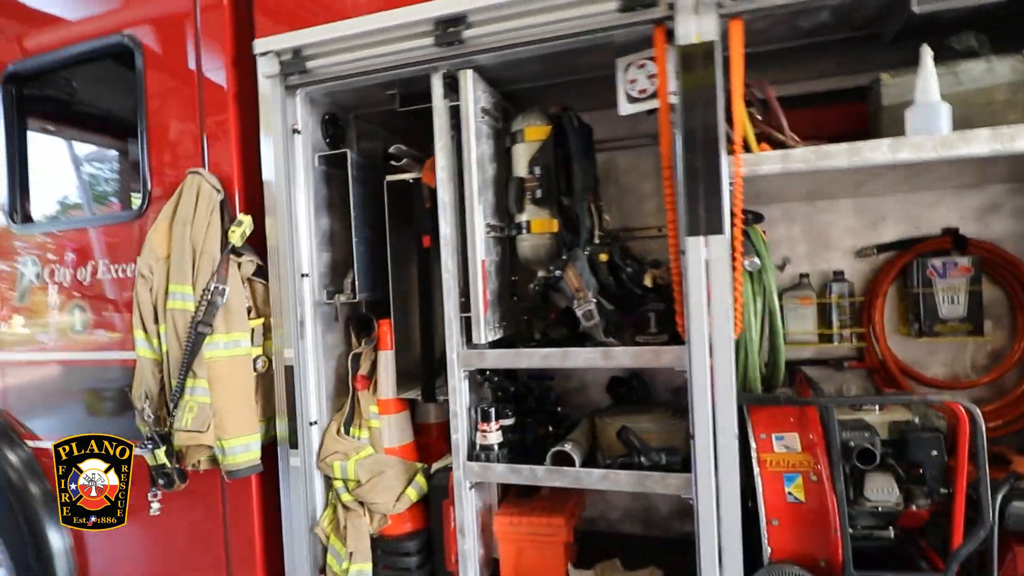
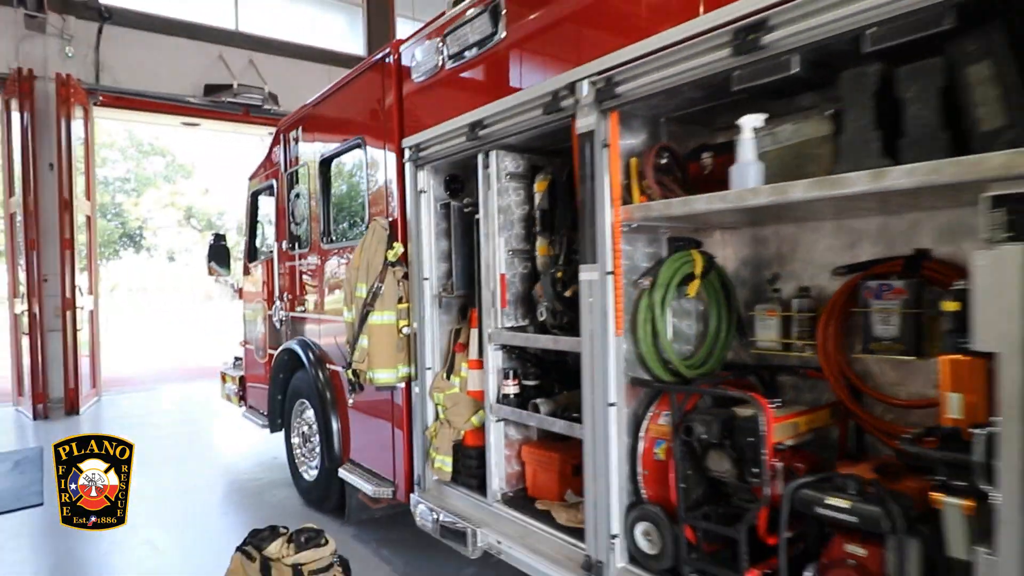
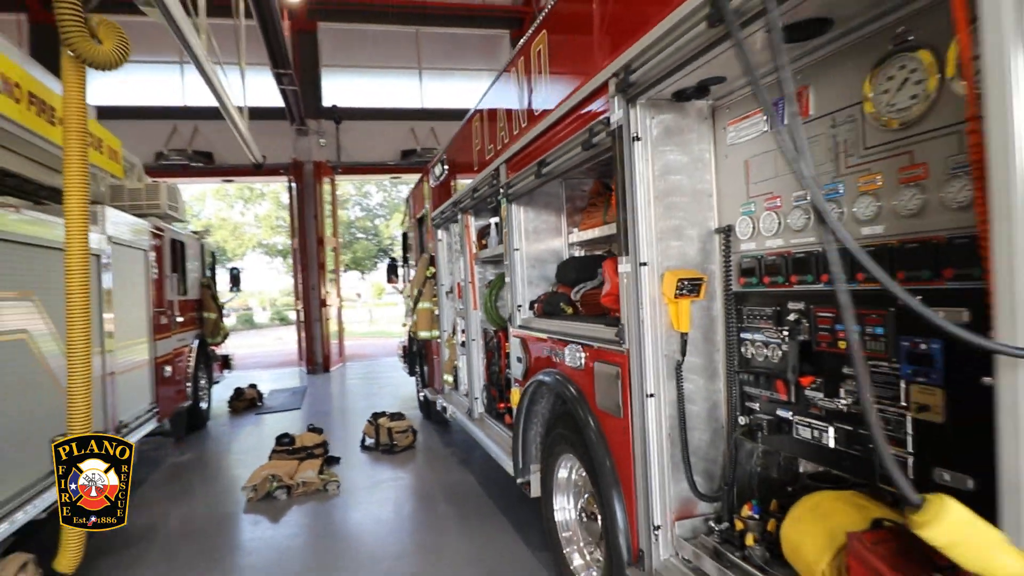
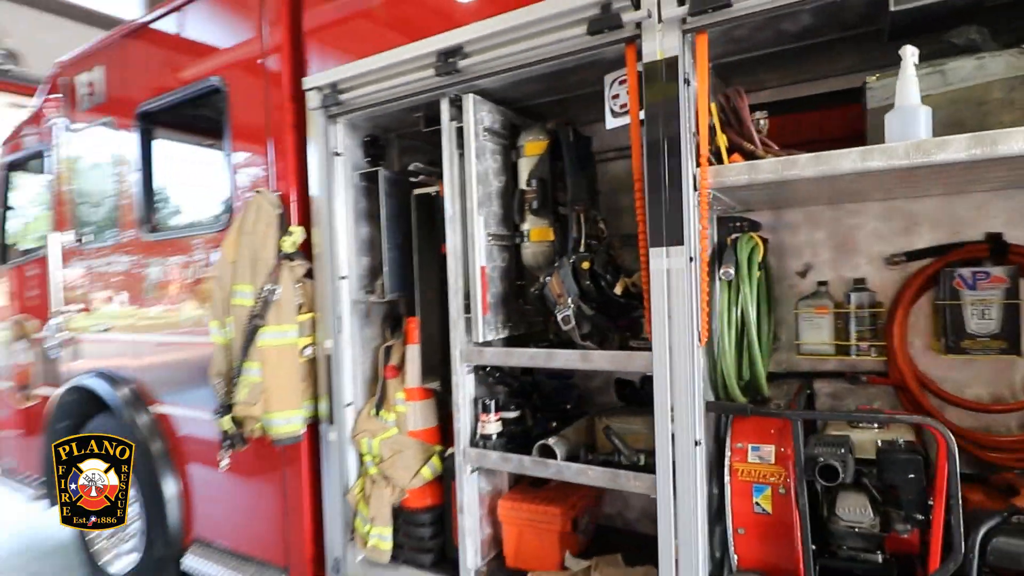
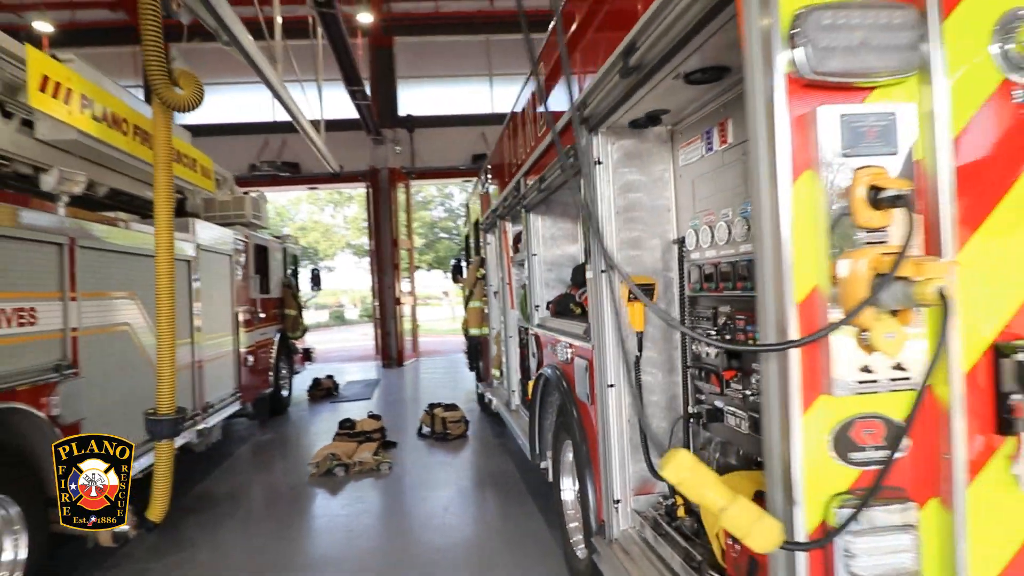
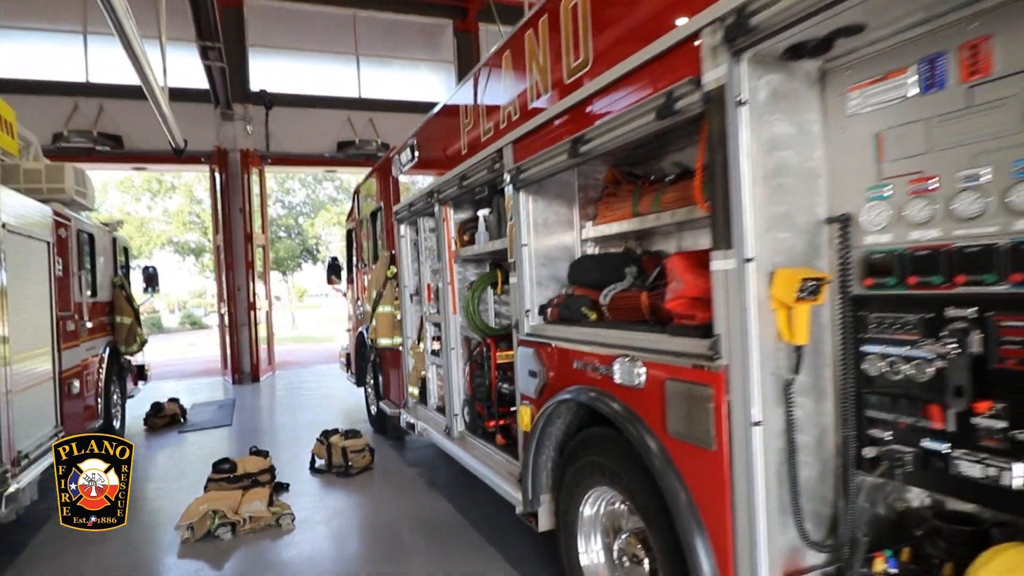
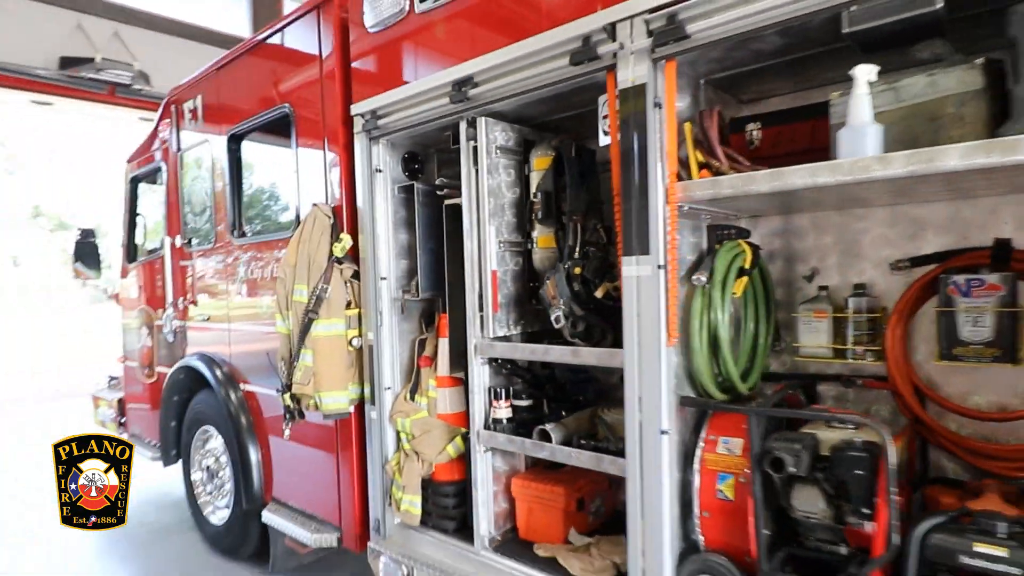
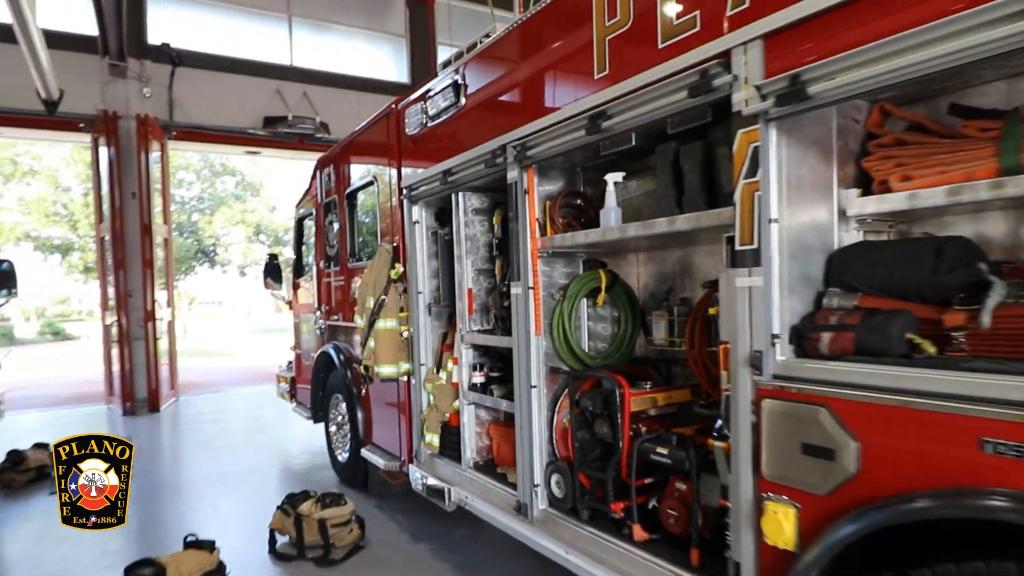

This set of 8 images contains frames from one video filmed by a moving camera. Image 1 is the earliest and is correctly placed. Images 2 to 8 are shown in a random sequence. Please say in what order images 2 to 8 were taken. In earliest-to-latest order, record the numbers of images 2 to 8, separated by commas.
4, 7, 2, 8, 6, 3, 5
